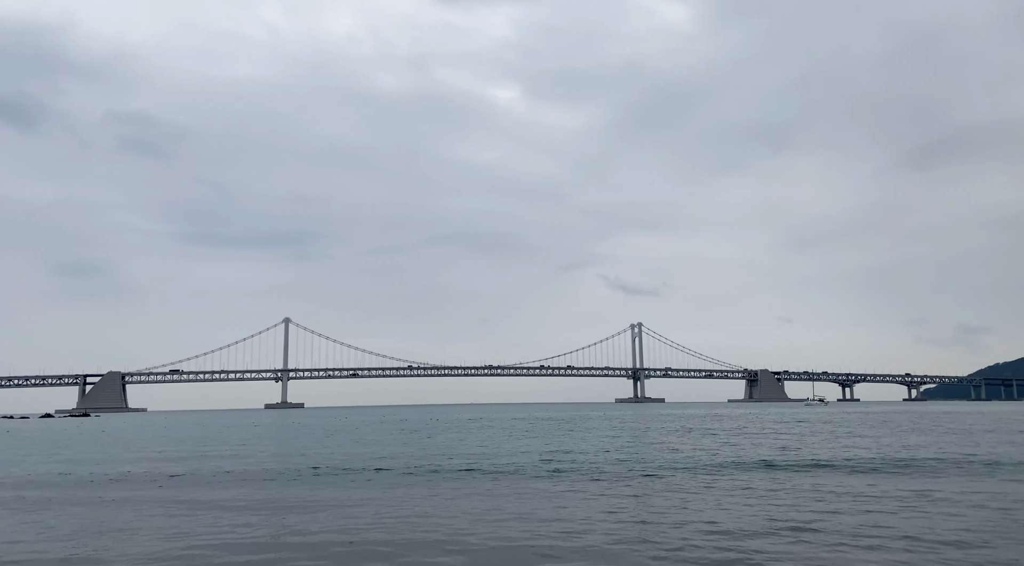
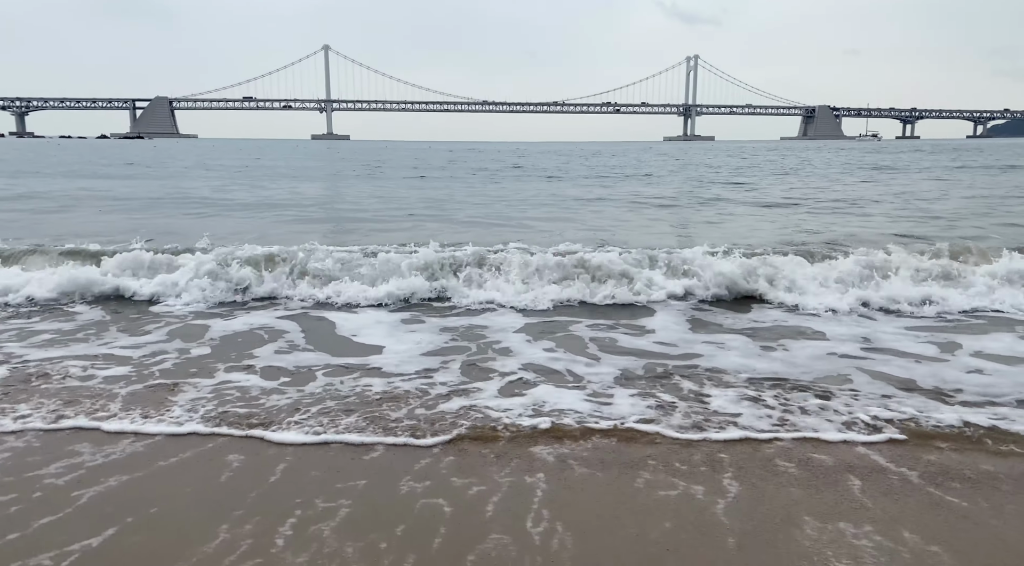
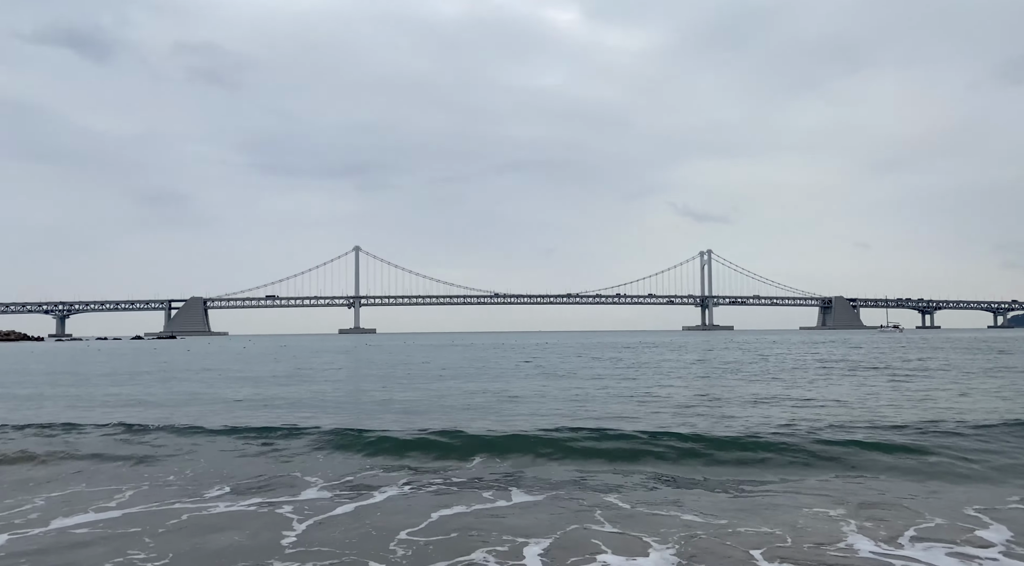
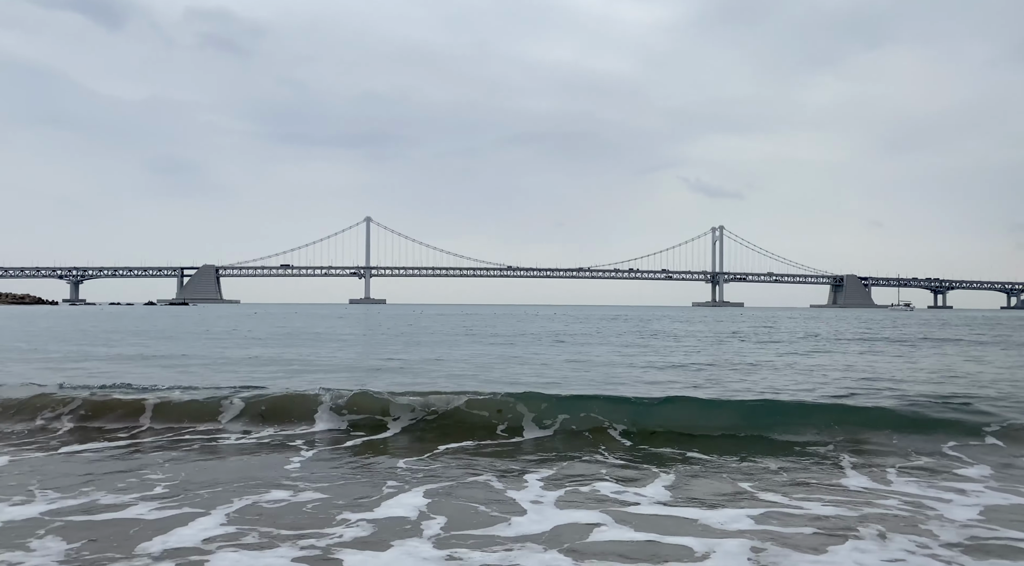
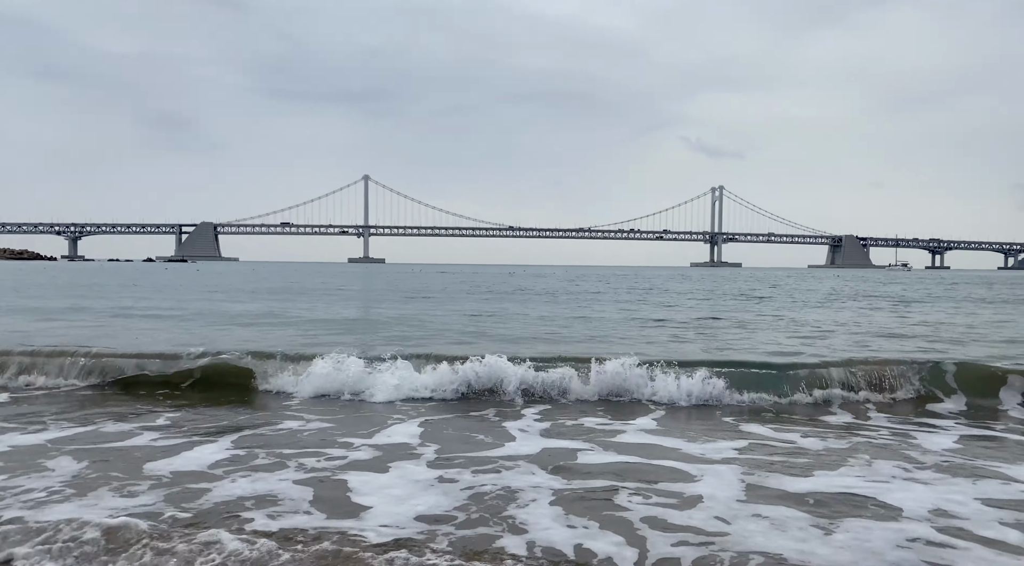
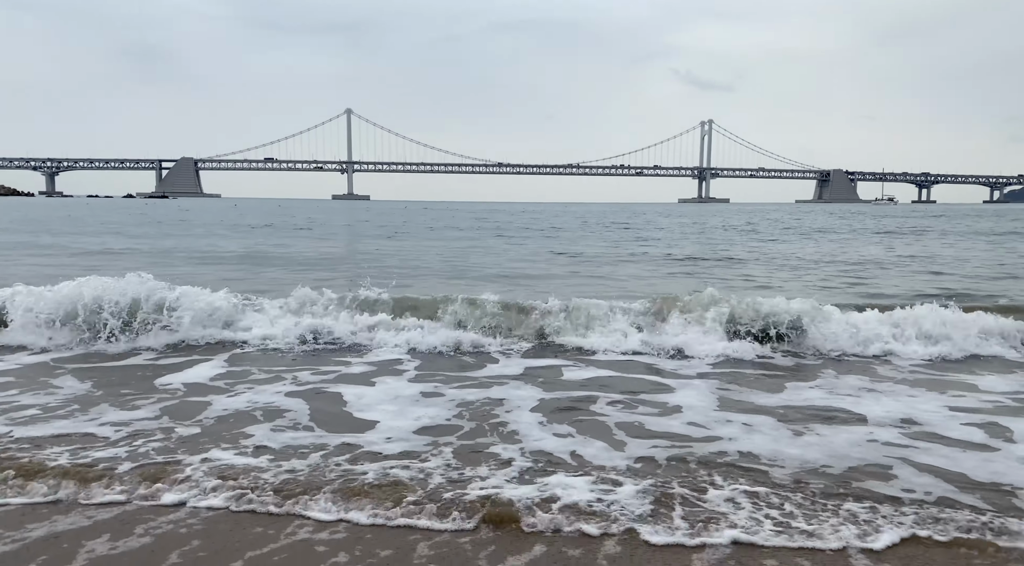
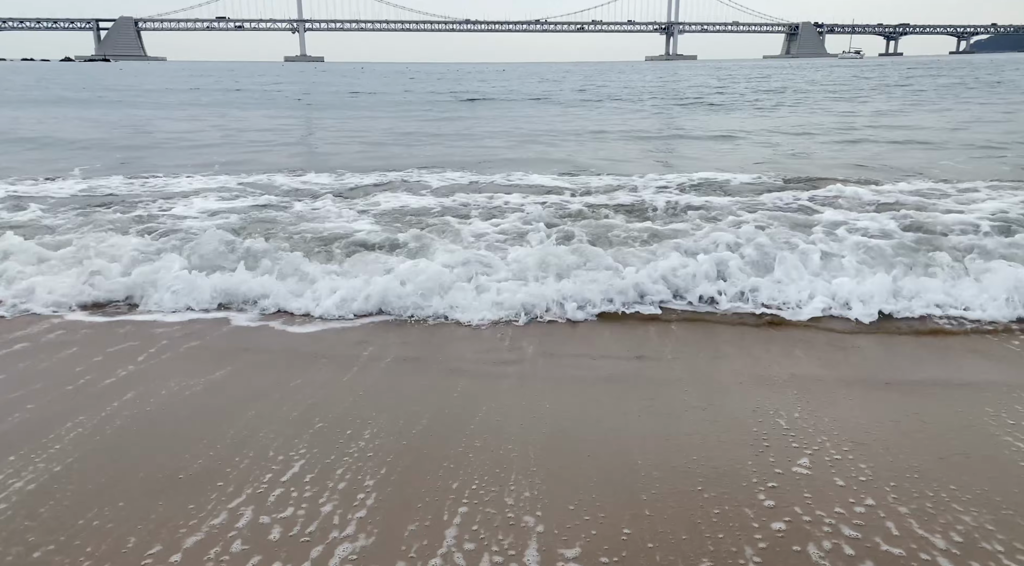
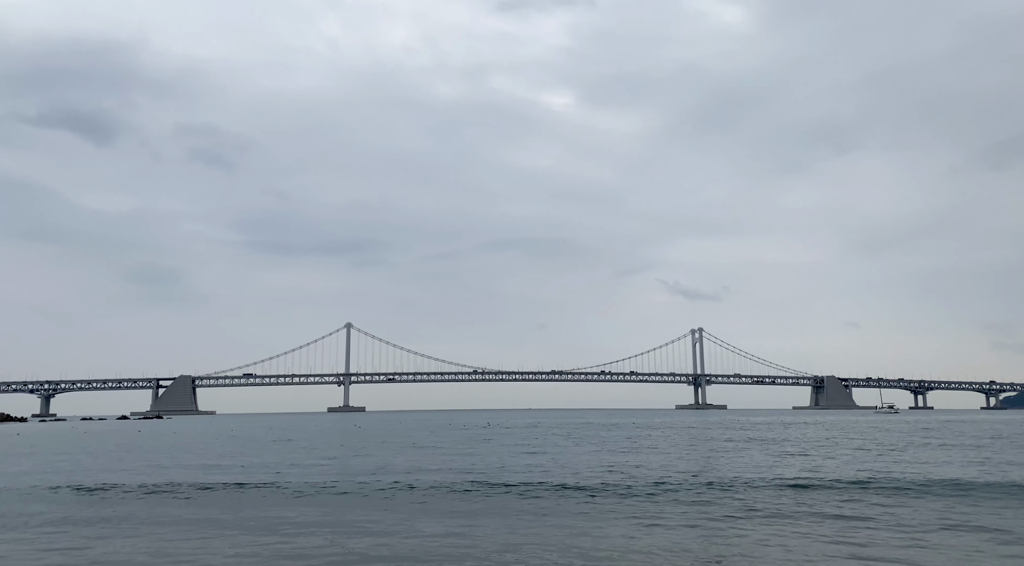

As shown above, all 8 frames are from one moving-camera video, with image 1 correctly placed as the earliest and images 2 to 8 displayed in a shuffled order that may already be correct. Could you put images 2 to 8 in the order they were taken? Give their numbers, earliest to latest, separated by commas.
8, 3, 4, 5, 6, 2, 7
